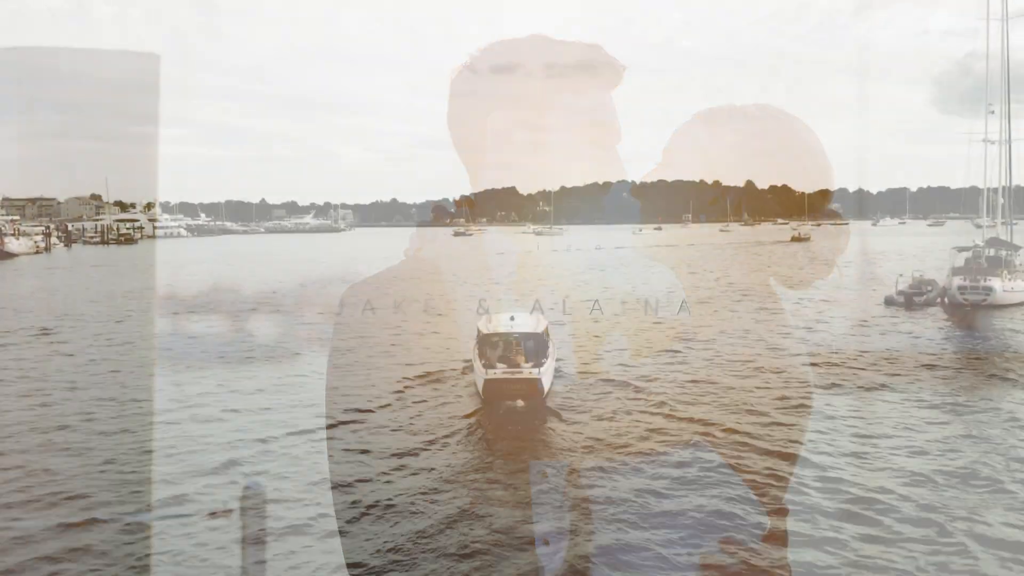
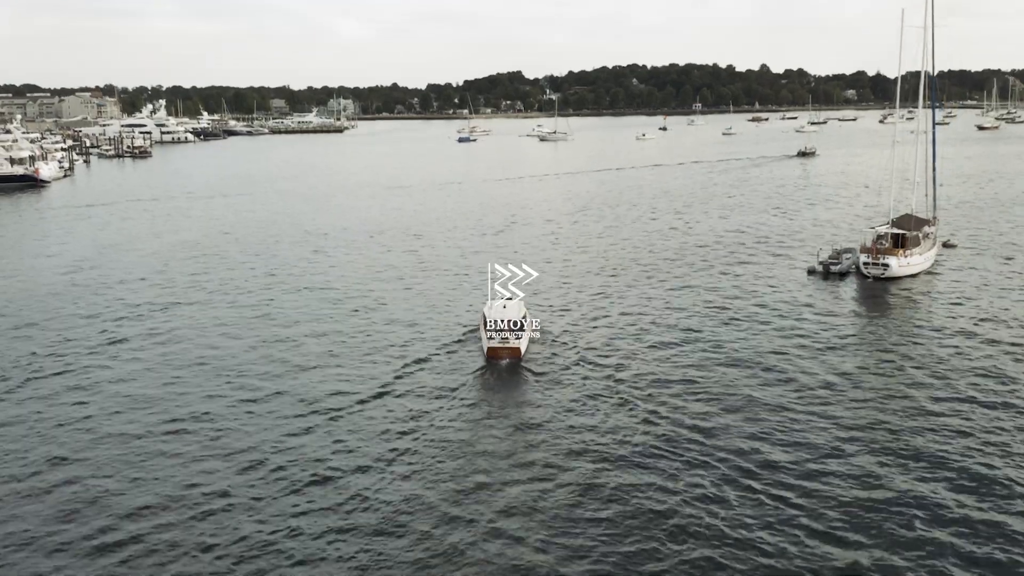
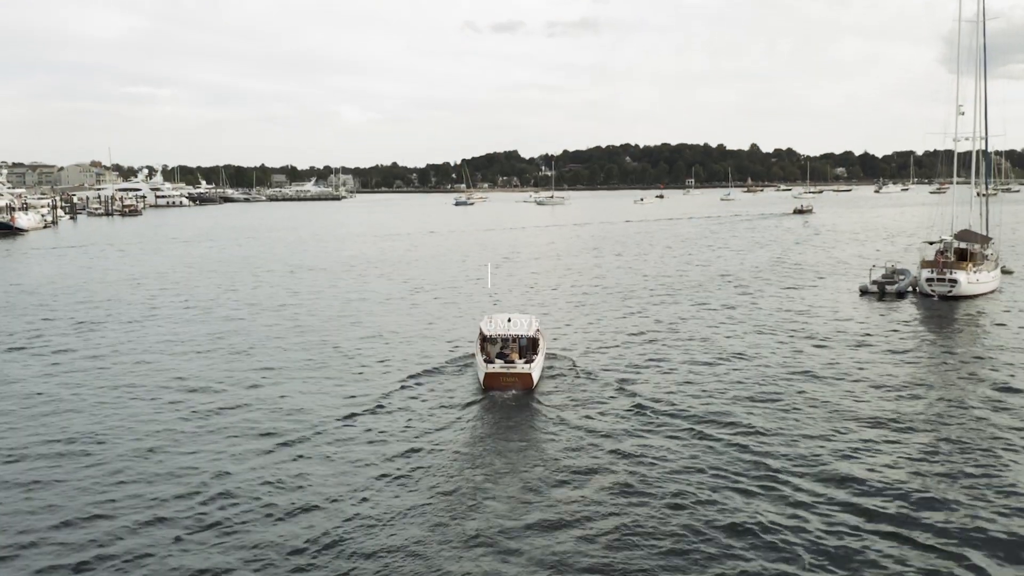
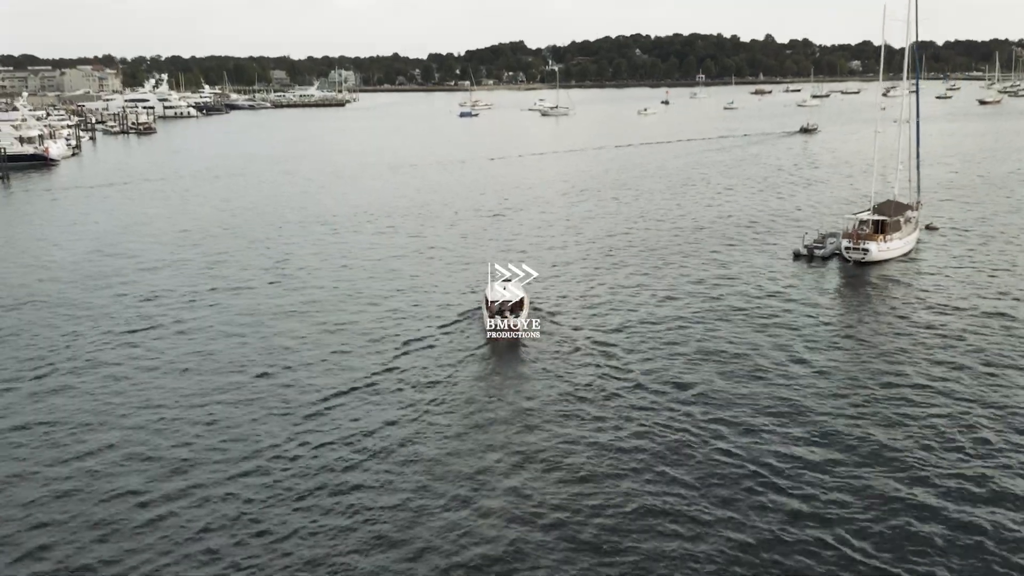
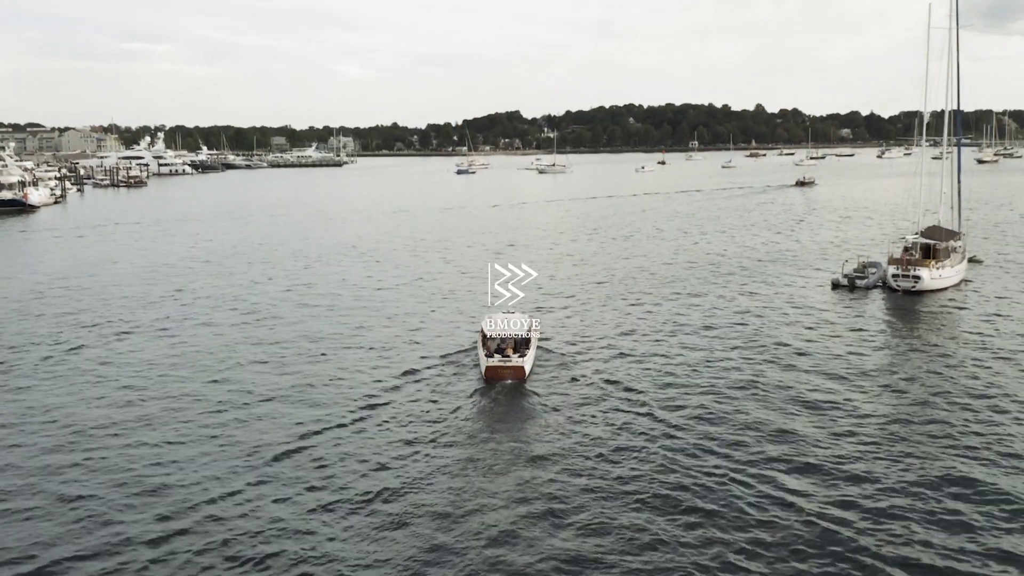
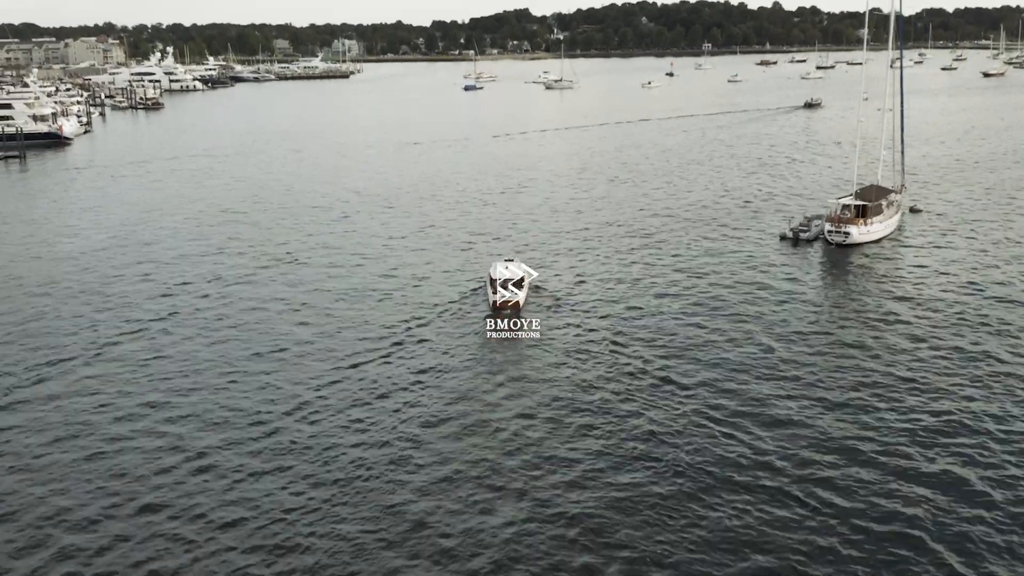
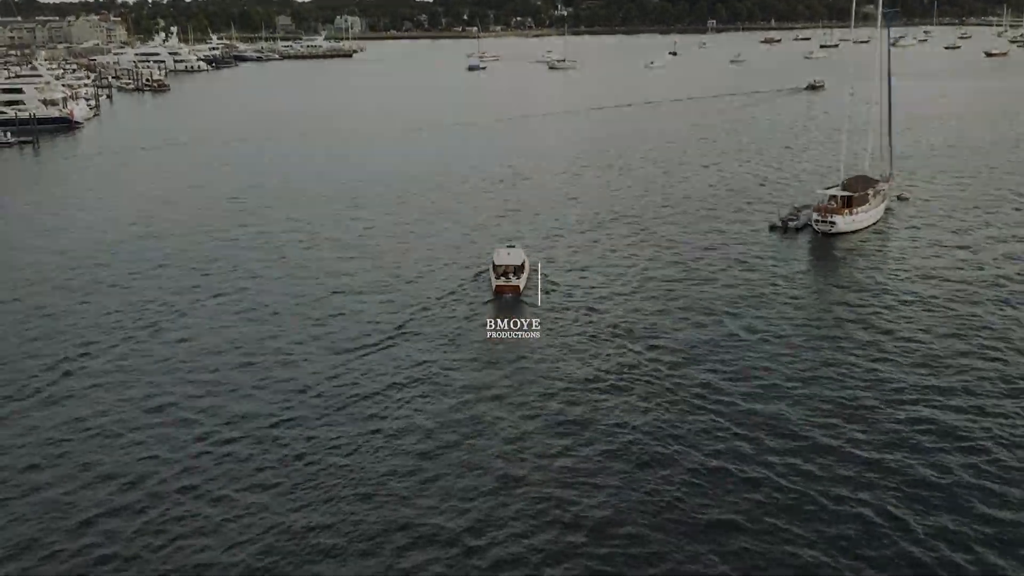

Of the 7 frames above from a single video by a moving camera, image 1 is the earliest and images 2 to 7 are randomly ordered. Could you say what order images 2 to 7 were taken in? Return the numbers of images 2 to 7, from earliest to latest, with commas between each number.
3, 5, 2, 4, 6, 7
